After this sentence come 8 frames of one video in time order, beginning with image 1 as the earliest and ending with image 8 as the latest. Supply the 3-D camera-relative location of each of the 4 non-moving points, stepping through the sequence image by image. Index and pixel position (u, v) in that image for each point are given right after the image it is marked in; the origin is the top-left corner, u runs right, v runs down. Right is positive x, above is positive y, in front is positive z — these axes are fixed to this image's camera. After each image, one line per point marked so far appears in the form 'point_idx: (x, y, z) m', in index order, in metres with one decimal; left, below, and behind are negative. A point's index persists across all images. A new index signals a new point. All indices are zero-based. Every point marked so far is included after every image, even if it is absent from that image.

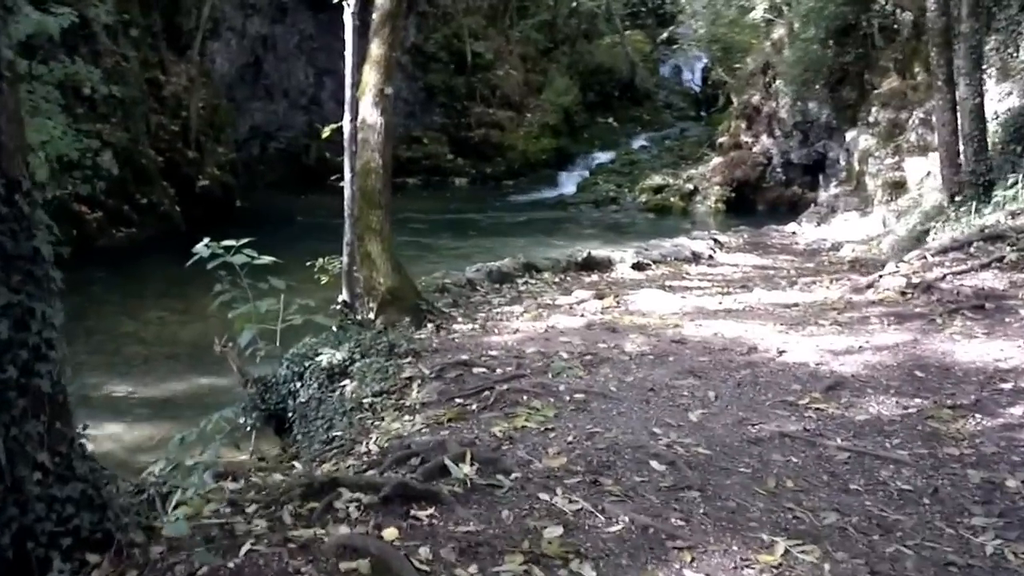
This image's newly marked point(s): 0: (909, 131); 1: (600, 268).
0: (+5.6, +2.2, +16.2) m
1: (+0.9, +0.2, +11.9) m
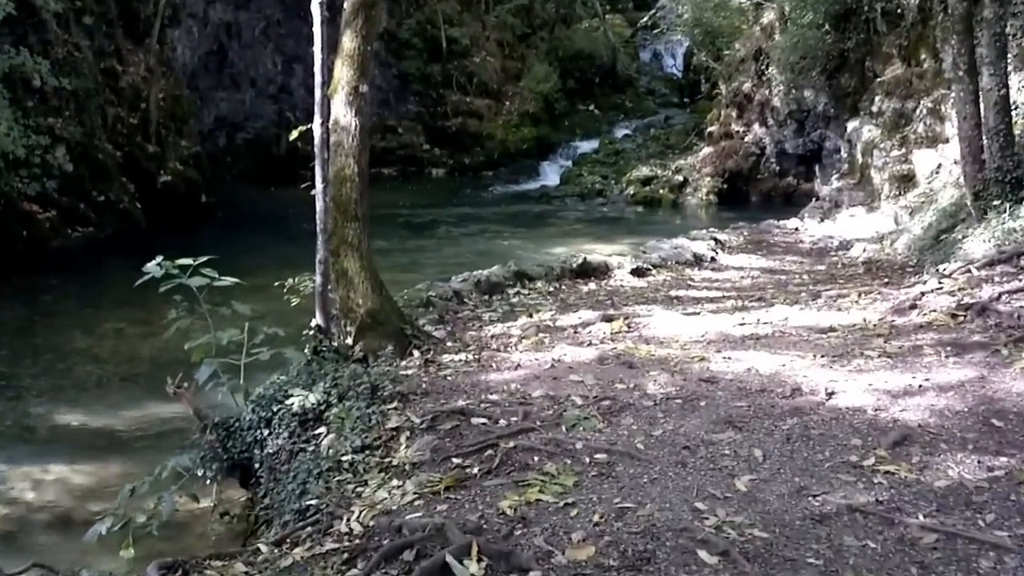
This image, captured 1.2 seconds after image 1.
0: (+5.4, +2.2, +15.3) m
1: (+0.8, +0.1, +11.0) m
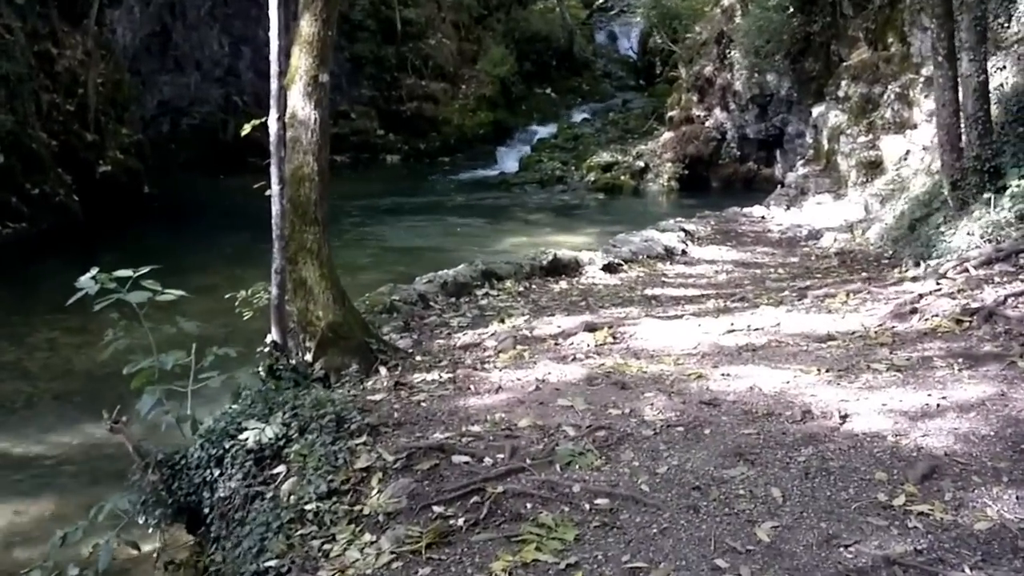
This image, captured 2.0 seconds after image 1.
0: (+4.8, +2.4, +15.0) m
1: (+0.5, +0.1, +10.4) m
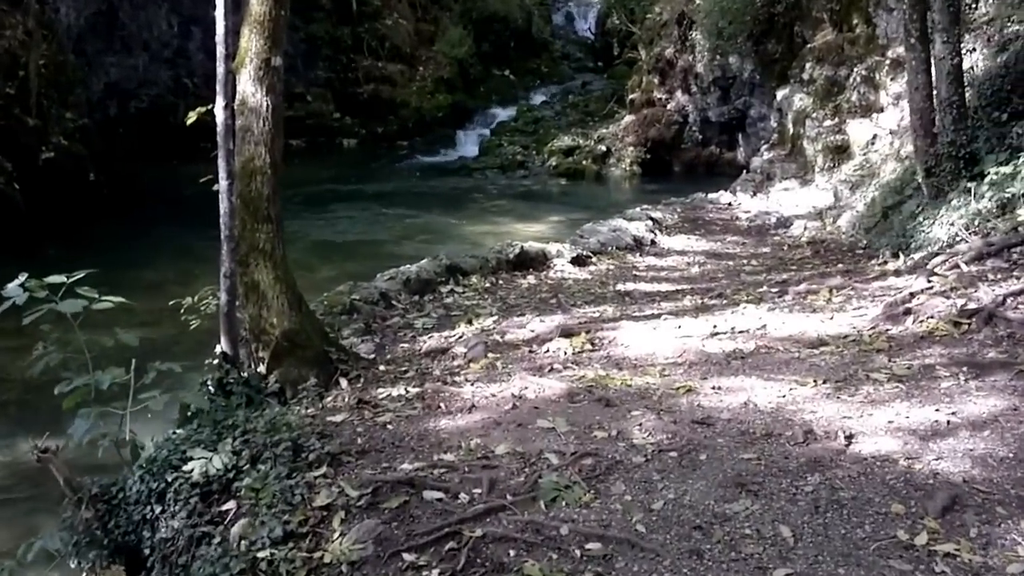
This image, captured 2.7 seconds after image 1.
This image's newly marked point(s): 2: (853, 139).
0: (+4.3, +2.5, +14.6) m
1: (+0.2, +0.2, +10.0) m
2: (+4.2, +1.8, +13.9) m
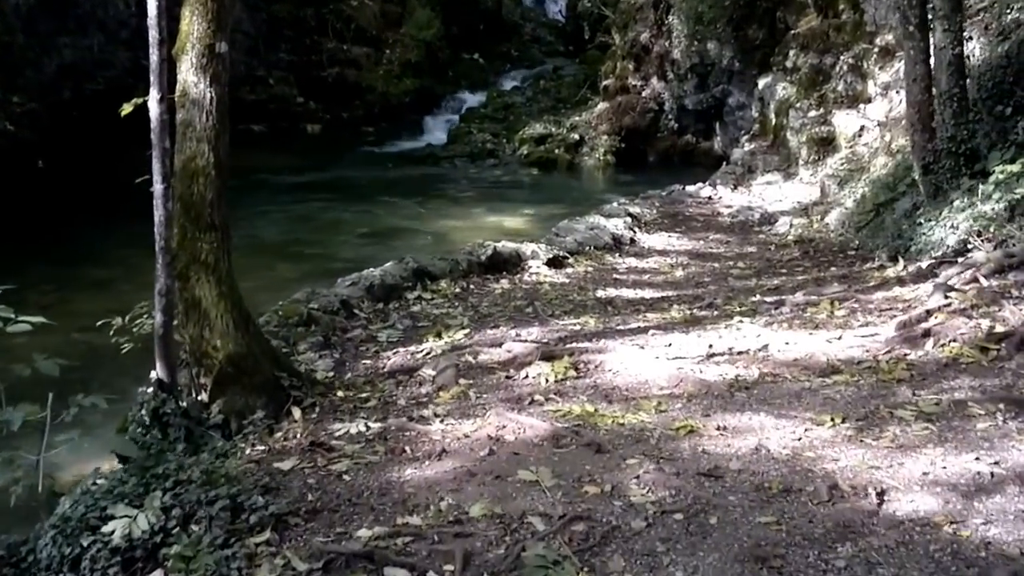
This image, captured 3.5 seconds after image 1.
0: (+4.0, +2.6, +14.0) m
1: (0.0, +0.2, +9.3) m
2: (+3.8, +1.8, +13.3) m
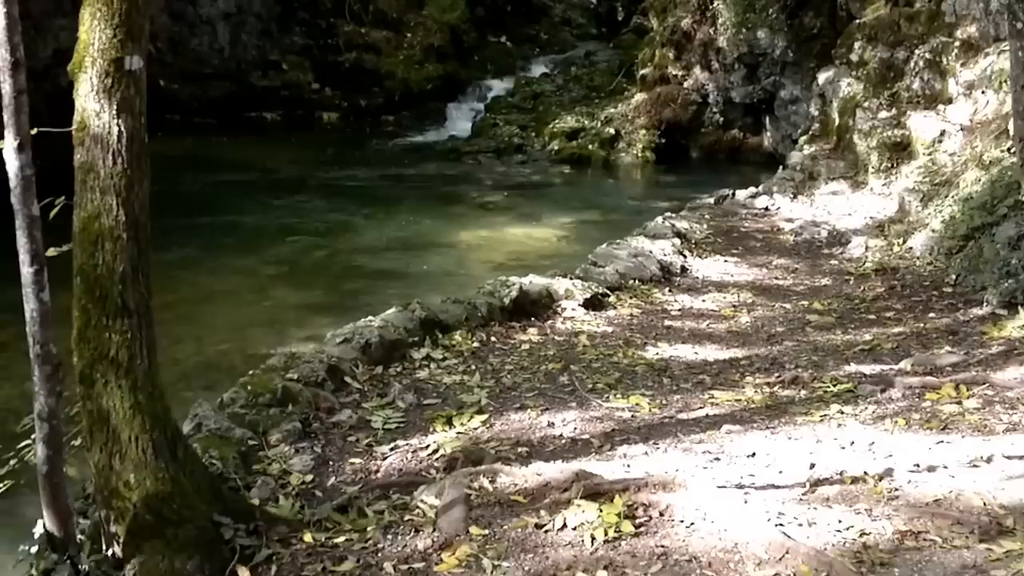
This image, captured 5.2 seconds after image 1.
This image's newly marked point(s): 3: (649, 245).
0: (+4.3, +2.3, +12.3) m
1: (+0.2, -0.2, +7.7) m
2: (+4.1, +1.6, +11.6) m
3: (+1.2, +0.4, +9.8) m
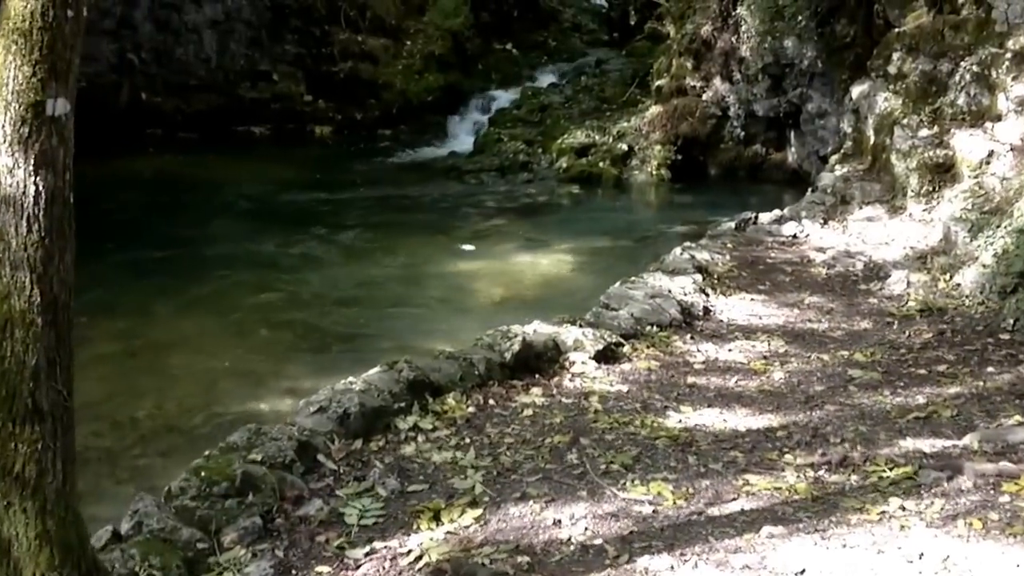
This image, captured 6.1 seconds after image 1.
0: (+4.4, +2.0, +11.4) m
1: (+0.2, -0.5, +6.8) m
2: (+4.2, +1.2, +10.7) m
3: (+1.2, 0.0, +8.9) m
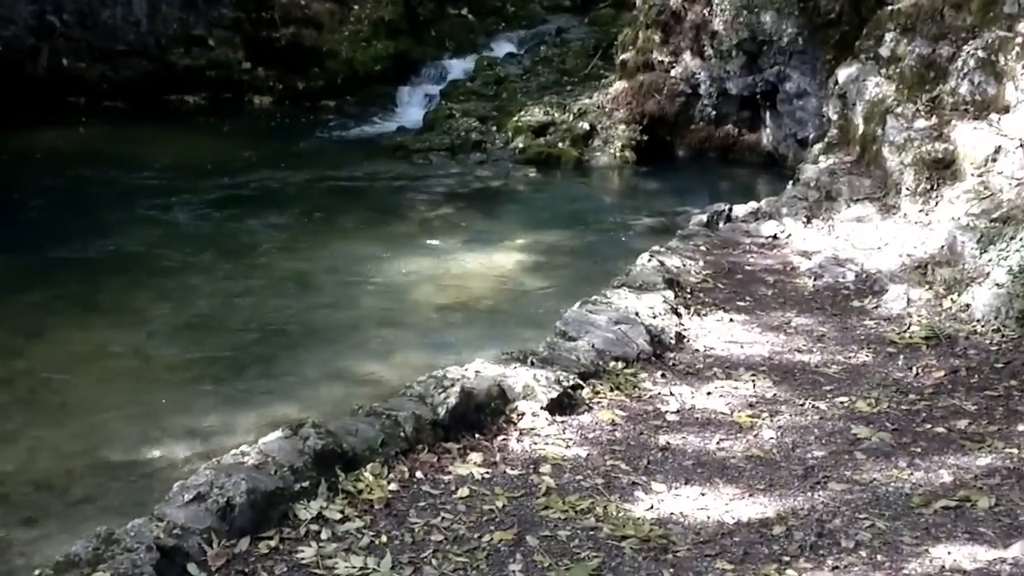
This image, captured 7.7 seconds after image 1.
0: (+3.9, +1.9, +10.2) m
1: (-0.1, -0.7, +5.6) m
2: (+3.8, +1.2, +9.6) m
3: (+0.8, -0.1, +7.7) m
